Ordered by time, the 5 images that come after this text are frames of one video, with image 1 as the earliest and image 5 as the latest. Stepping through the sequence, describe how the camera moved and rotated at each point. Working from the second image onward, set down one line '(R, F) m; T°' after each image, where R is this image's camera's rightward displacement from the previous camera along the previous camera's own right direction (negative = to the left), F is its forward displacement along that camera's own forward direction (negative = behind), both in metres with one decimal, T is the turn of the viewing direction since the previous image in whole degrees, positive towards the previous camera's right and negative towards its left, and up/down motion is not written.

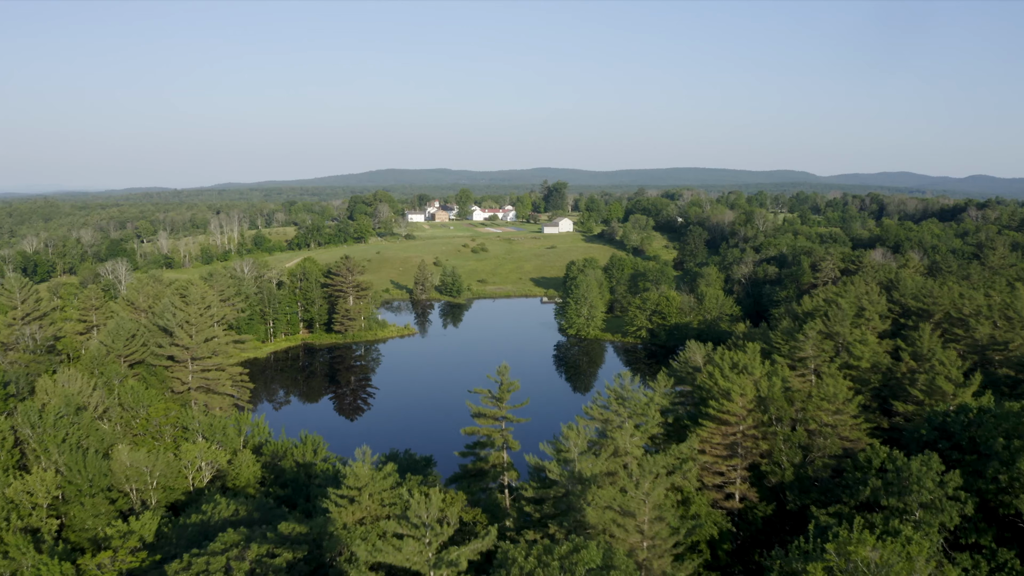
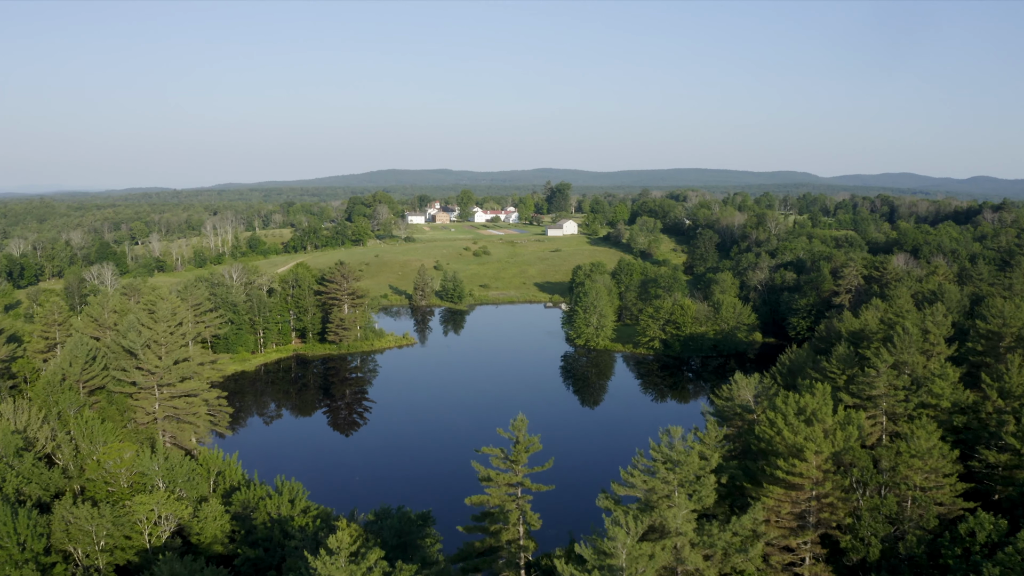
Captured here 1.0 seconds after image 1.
(-0.4, +3.6) m; 0°
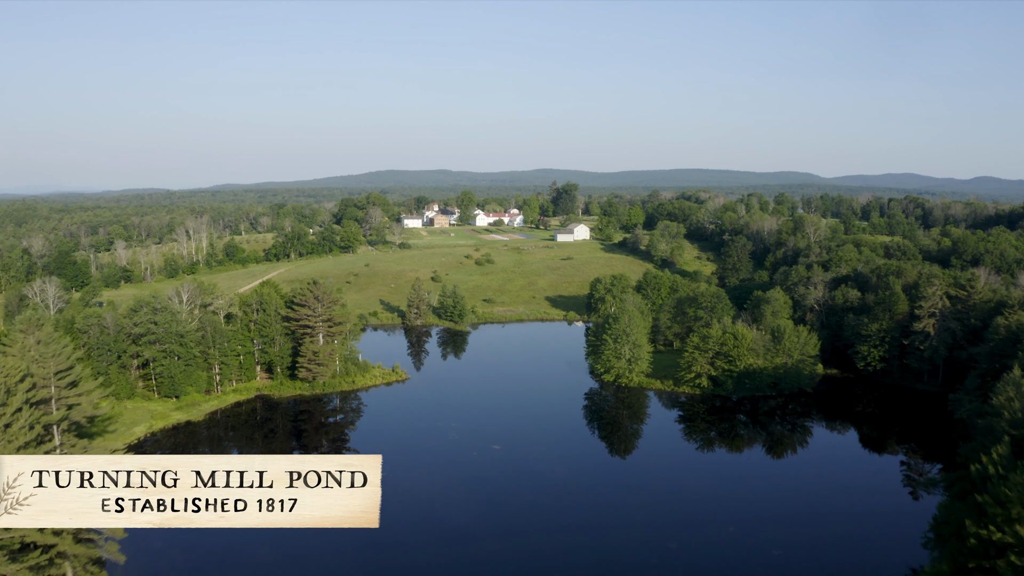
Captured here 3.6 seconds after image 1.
(-1.1, +10.9) m; 0°
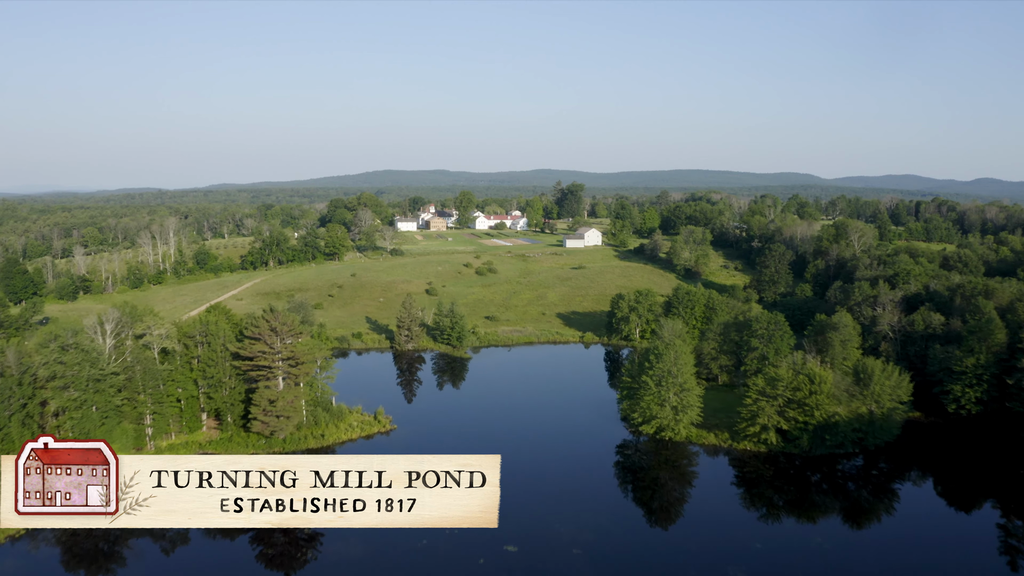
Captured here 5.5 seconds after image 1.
(-1.0, +10.3) m; 0°
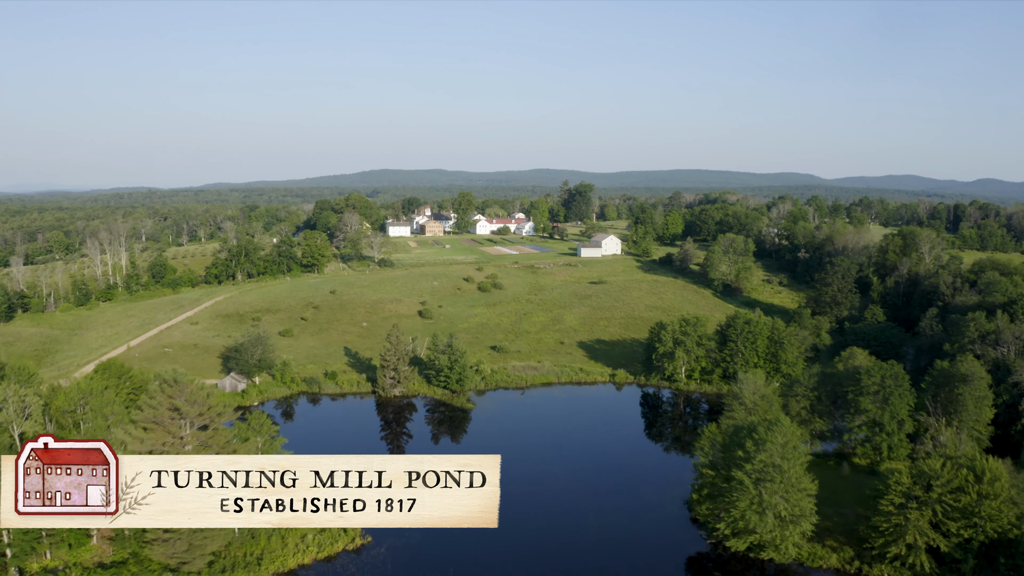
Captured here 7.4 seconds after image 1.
(-1.3, +12.2) m; 0°
